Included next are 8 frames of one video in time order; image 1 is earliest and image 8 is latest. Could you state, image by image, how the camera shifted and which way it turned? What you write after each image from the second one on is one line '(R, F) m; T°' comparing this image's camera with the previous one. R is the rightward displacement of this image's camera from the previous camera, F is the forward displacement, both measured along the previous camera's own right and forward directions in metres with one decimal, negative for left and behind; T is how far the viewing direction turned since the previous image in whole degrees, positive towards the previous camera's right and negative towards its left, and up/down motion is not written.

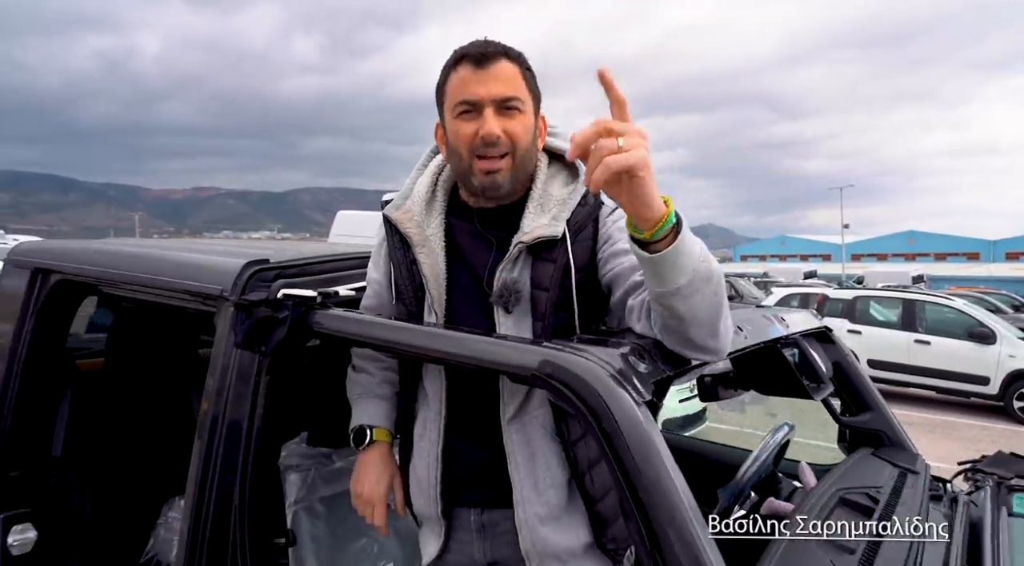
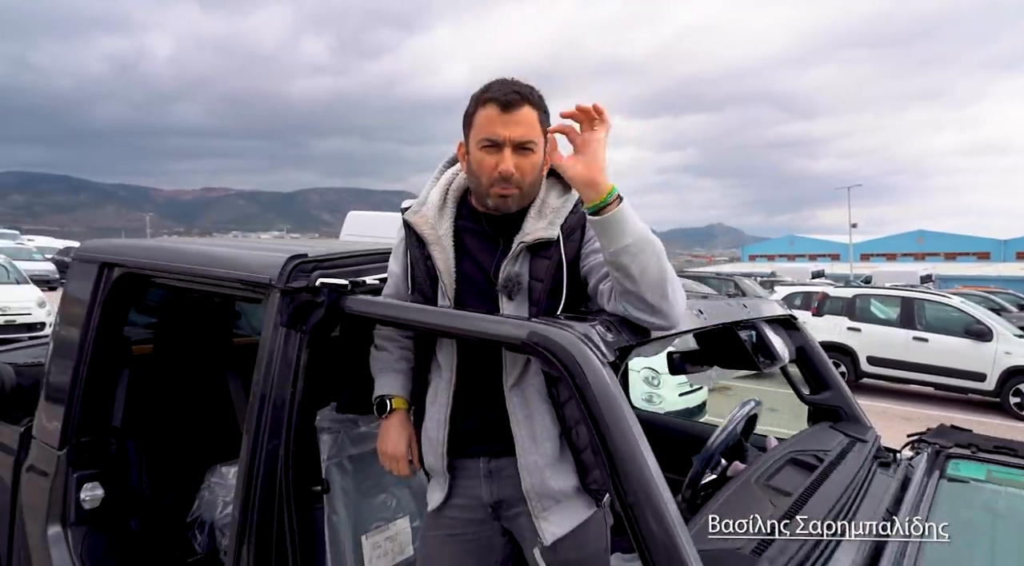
(0.0, -0.2) m; -1°
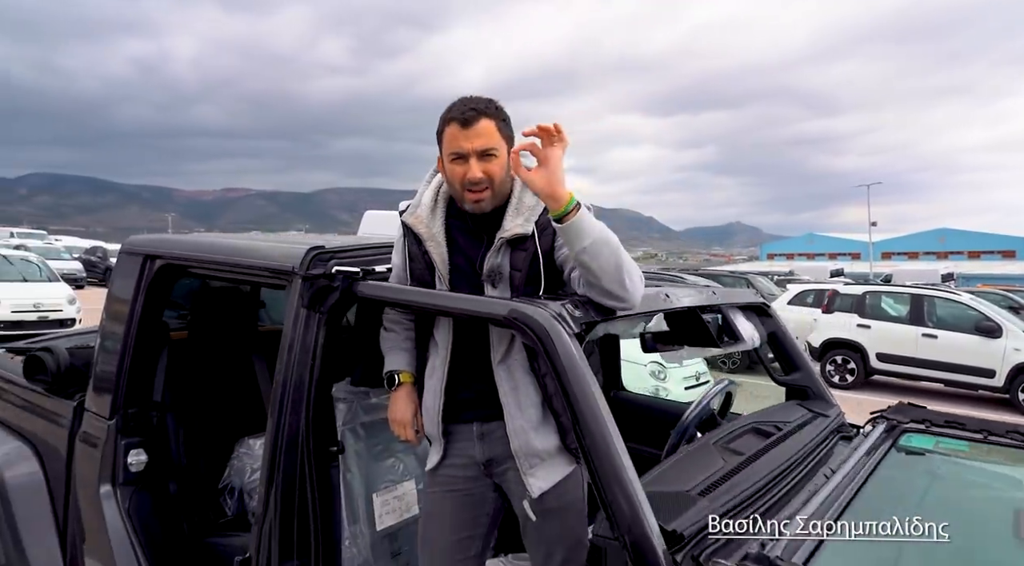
(+0.1, -0.2) m; -2°
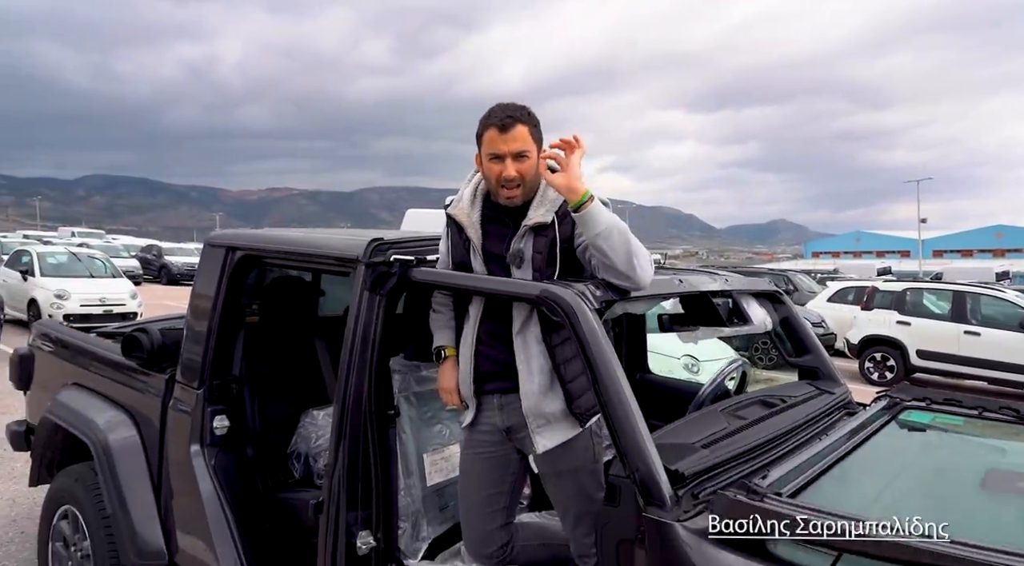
(0.0, -0.3) m; -3°
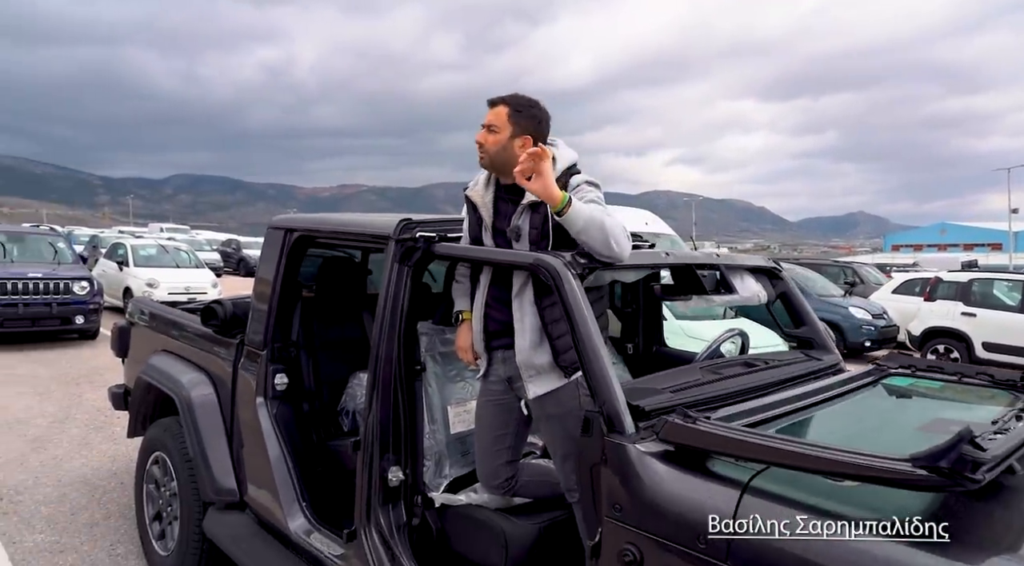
(+0.2, -0.3) m; -6°
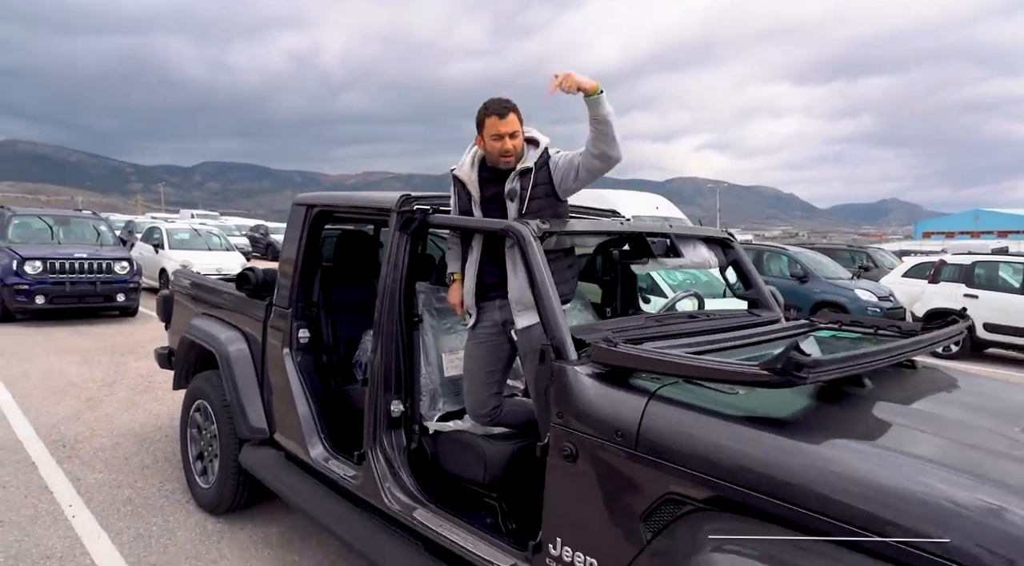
(+0.2, -0.4) m; -2°
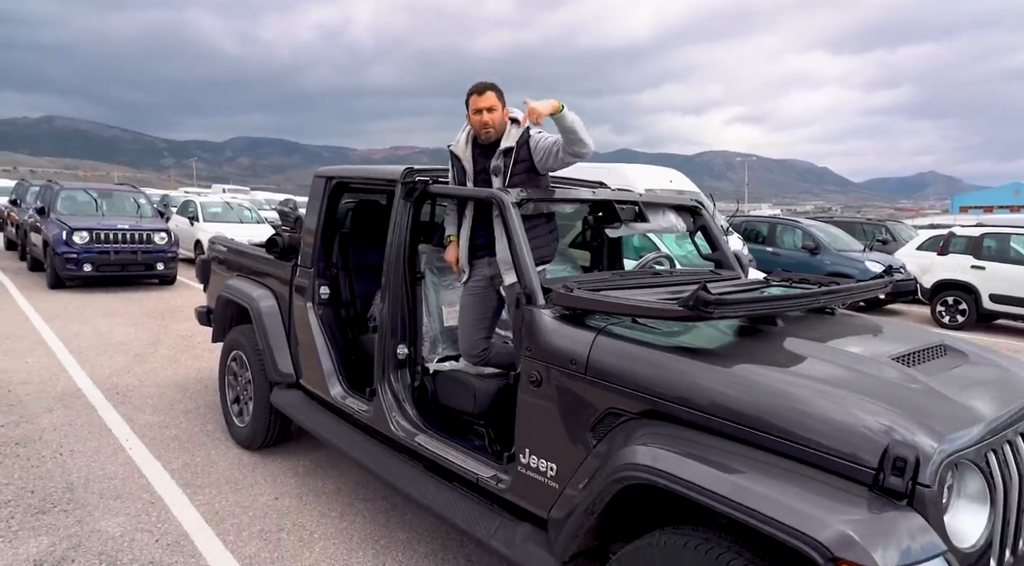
(+0.2, -0.4) m; -2°
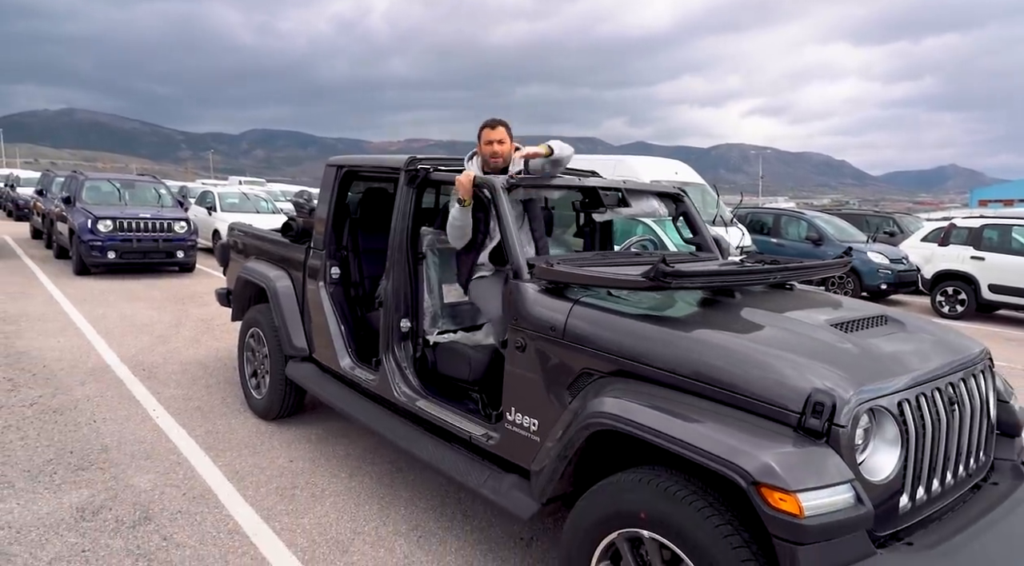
(+0.1, -0.3) m; -1°
